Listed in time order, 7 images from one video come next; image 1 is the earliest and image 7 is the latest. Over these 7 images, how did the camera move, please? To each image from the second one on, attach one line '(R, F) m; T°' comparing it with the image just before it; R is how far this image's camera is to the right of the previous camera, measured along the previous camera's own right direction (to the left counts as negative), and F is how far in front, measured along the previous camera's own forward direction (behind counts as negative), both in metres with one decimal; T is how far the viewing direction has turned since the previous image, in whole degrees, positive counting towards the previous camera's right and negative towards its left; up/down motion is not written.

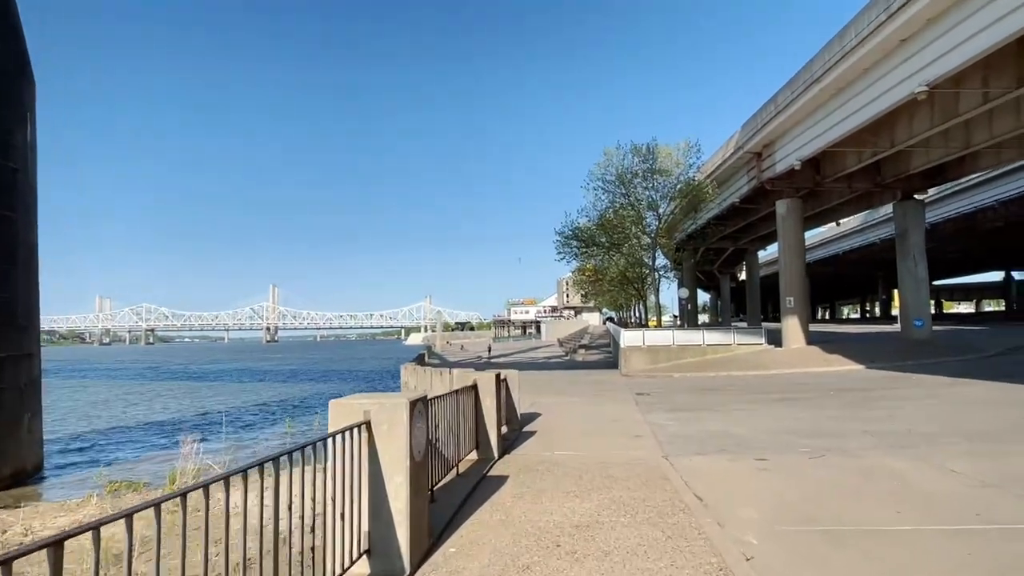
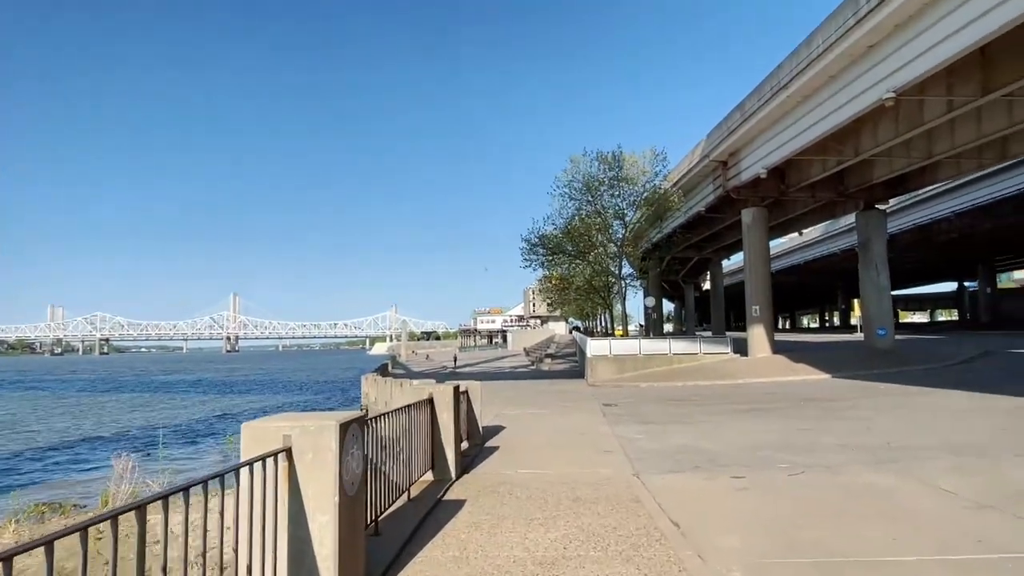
(+0.1, +0.6) m; +3°
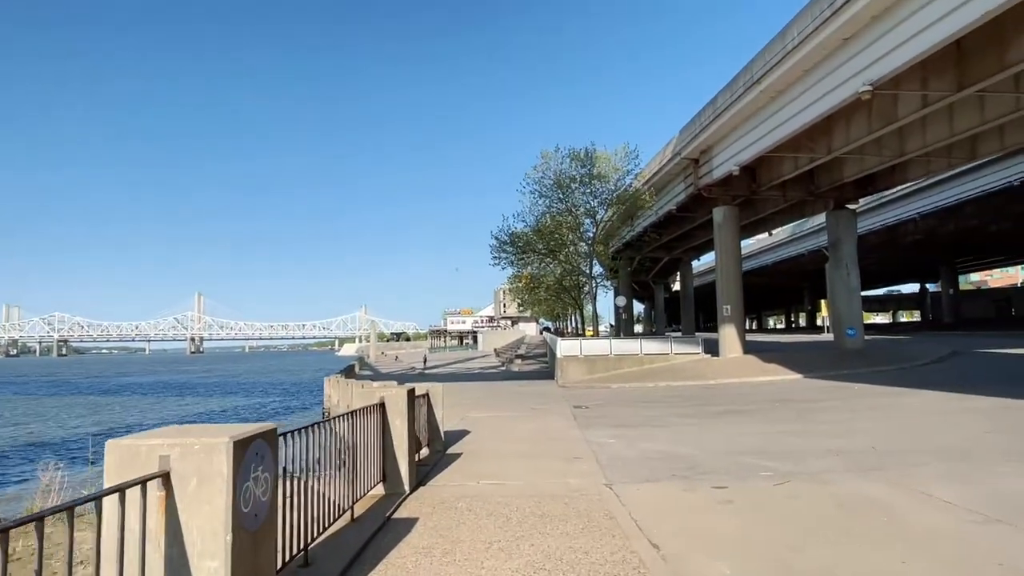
(+0.1, +0.7) m; +2°
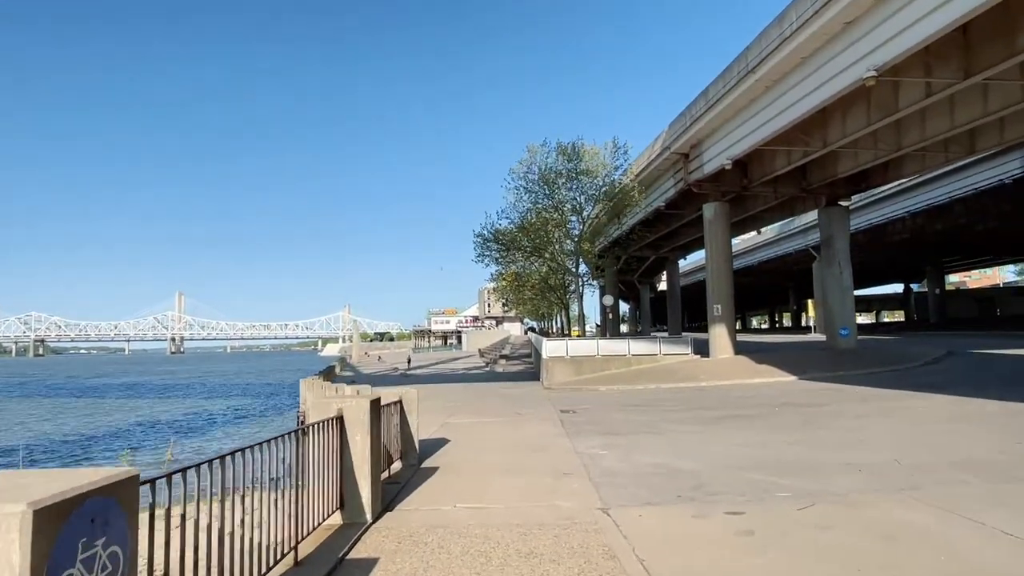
(0.0, +1.0) m; +1°
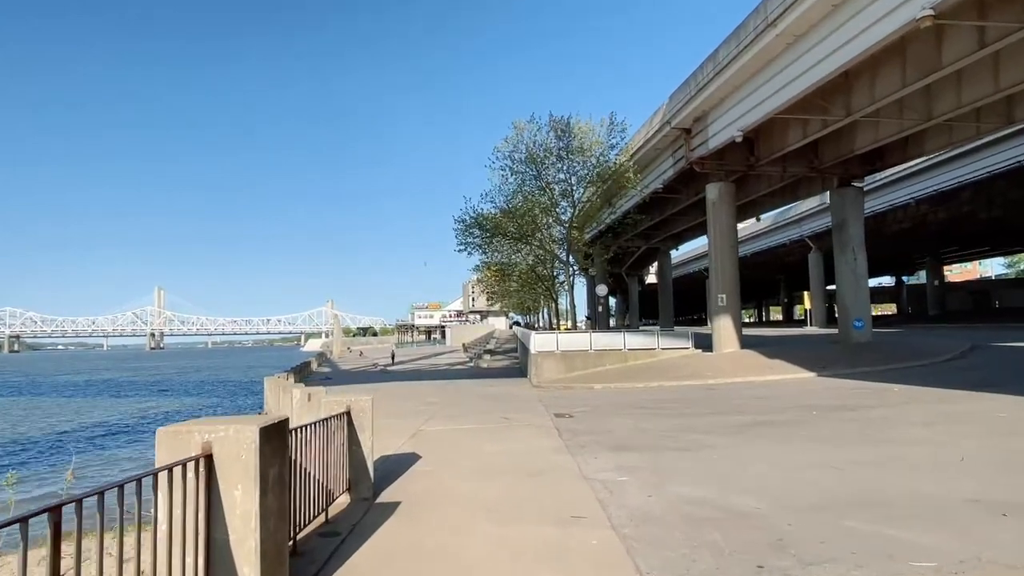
(0.0, +2.5) m; +1°
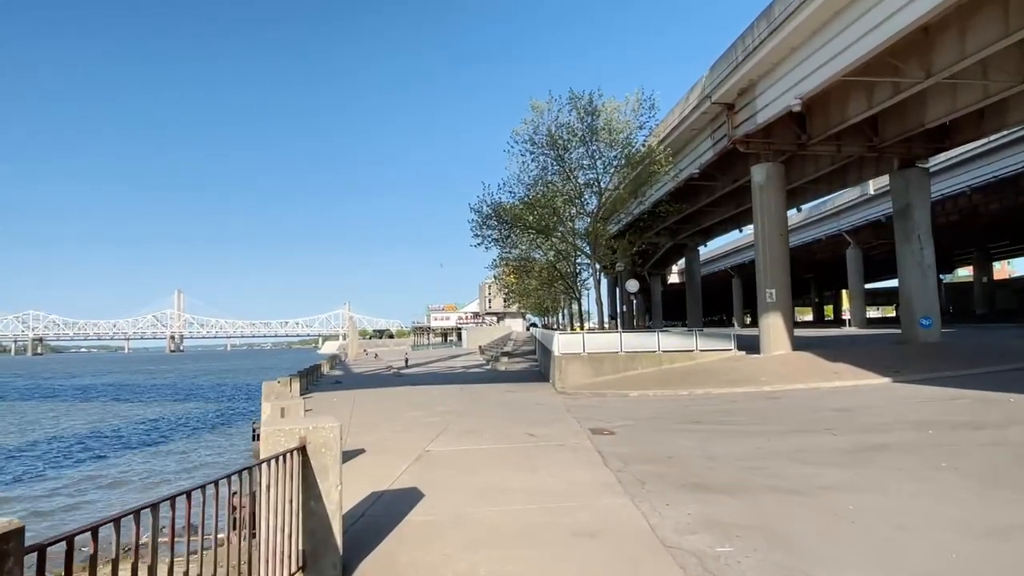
(-0.2, +2.5) m; -1°
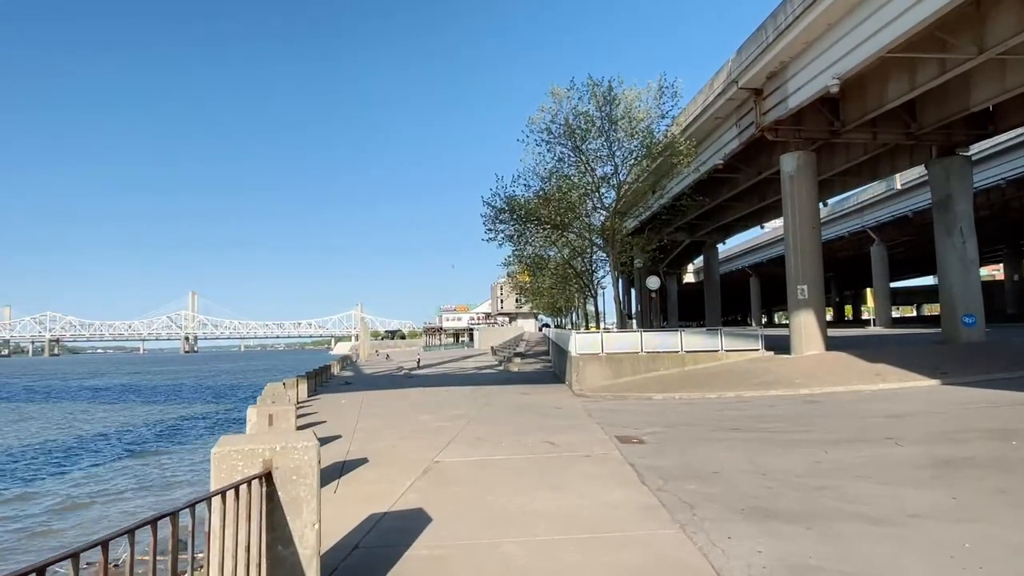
(-0.1, +1.1) m; -1°
